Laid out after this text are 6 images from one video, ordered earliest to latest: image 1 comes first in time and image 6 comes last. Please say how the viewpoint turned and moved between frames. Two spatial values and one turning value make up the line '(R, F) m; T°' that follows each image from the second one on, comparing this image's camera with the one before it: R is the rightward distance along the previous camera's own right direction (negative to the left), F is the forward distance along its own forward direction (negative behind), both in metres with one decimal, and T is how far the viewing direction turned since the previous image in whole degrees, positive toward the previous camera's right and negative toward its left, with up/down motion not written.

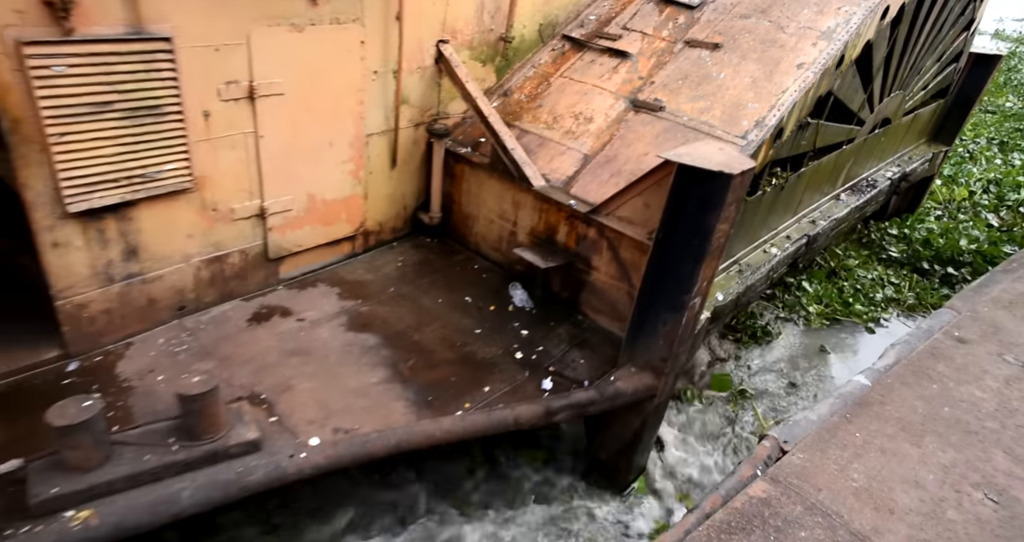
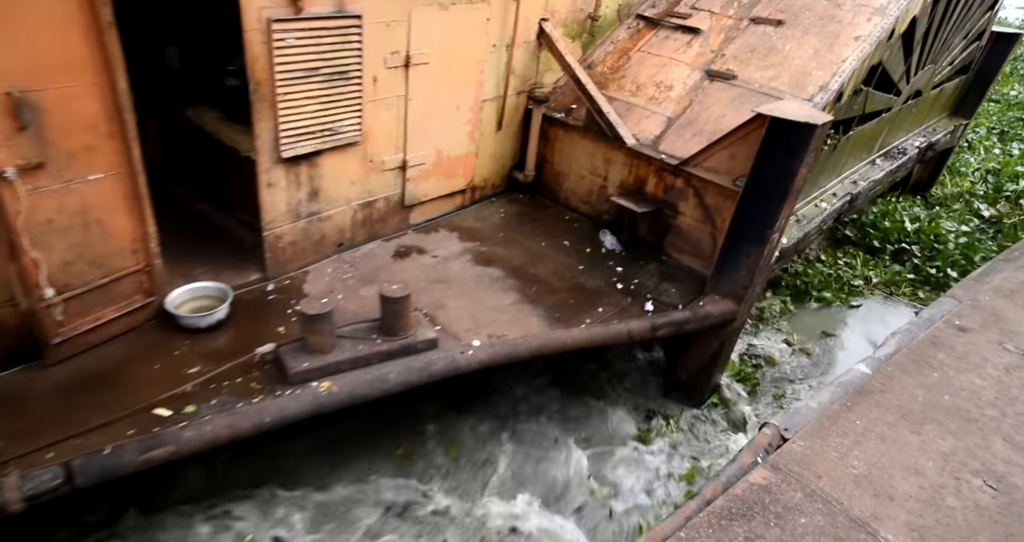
(-0.6, -0.7) m; -1°
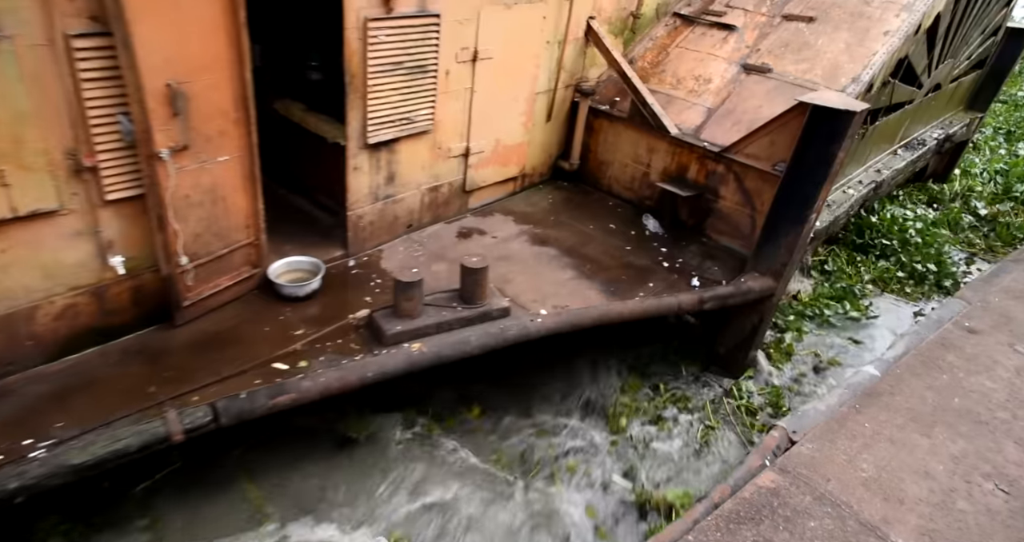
(-0.3, -0.3) m; -1°
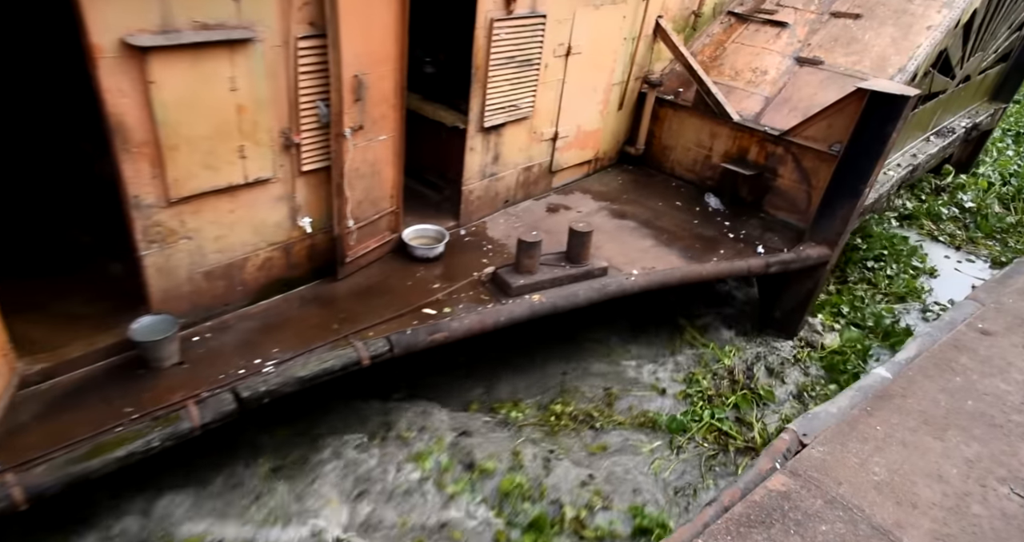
(-0.6, -0.6) m; -1°
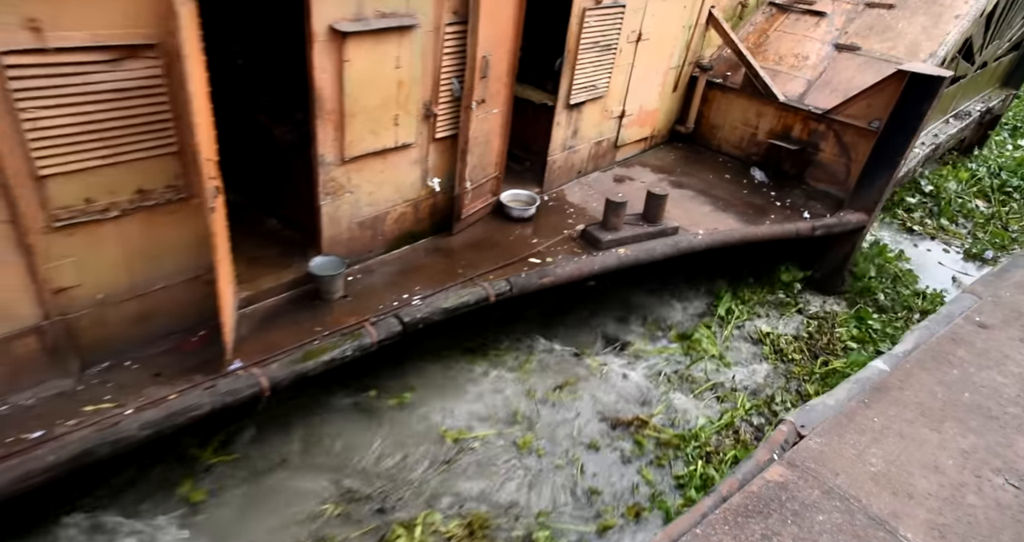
(-0.6, -0.6) m; 0°
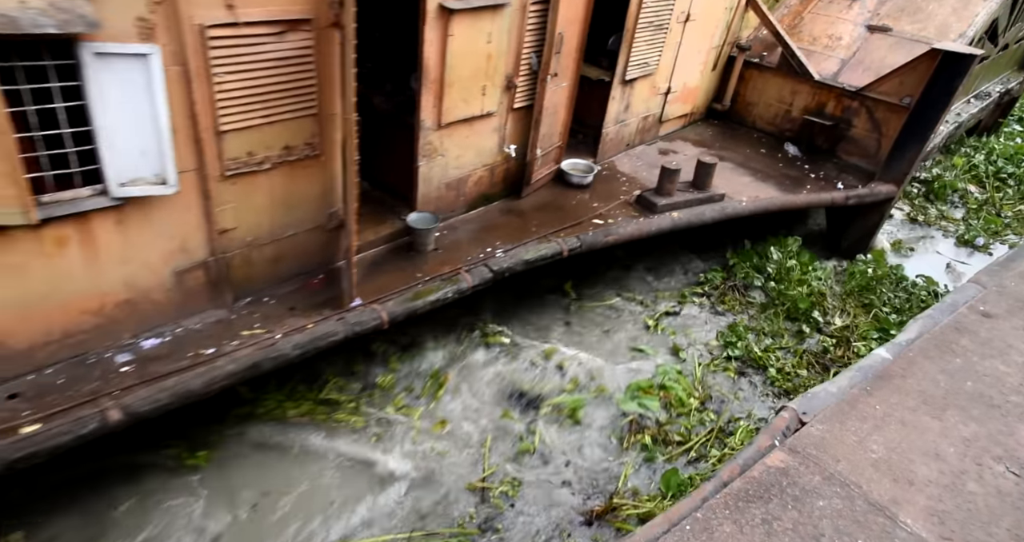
(-0.4, -0.4) m; 0°
